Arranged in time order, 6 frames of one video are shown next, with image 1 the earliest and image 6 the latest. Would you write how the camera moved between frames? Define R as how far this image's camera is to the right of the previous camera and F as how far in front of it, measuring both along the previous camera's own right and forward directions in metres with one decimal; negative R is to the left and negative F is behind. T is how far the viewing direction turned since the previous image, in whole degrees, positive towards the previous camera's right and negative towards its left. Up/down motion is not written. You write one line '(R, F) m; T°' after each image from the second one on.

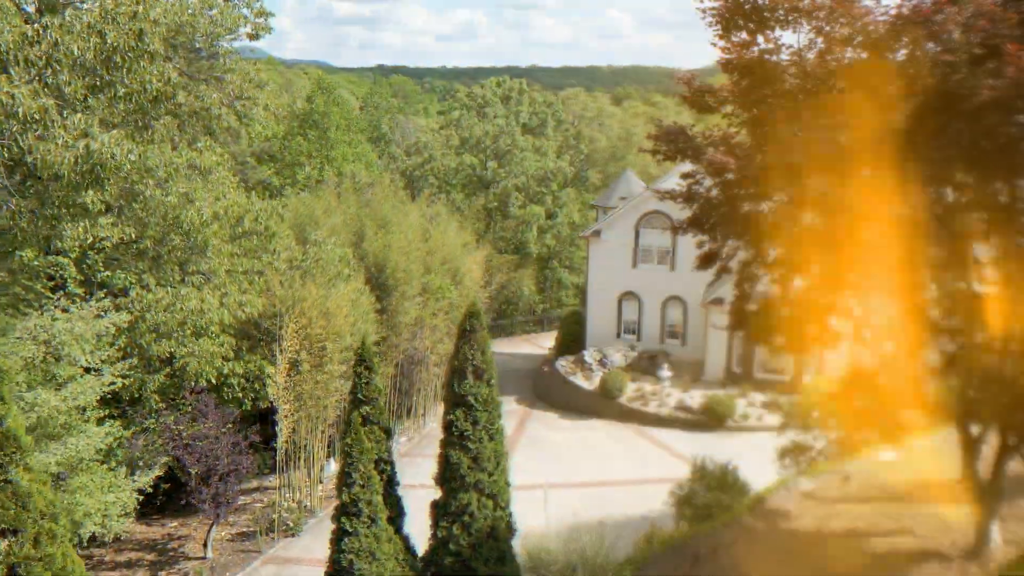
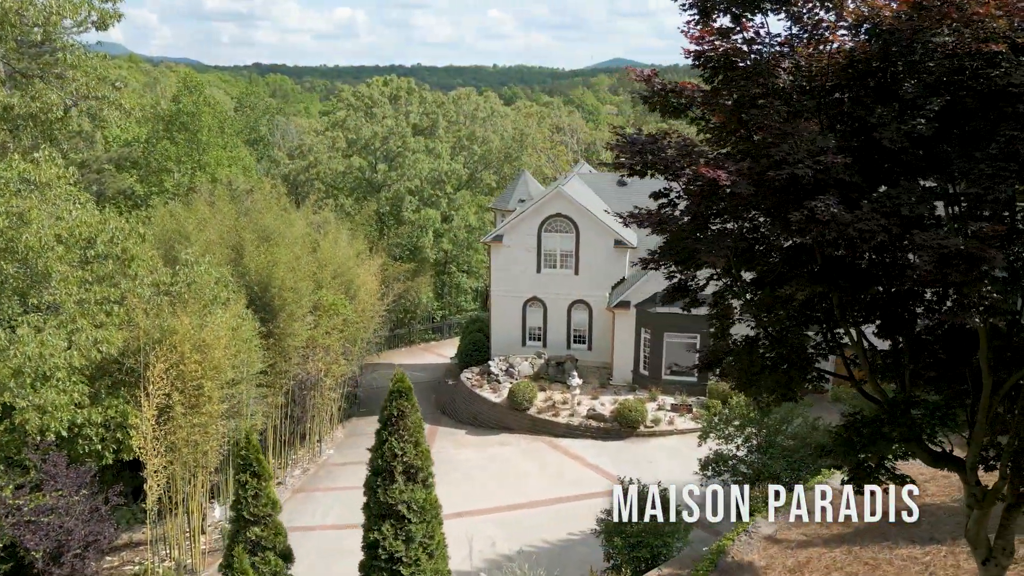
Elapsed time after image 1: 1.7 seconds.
(-0.2, +1.2) m; +8°
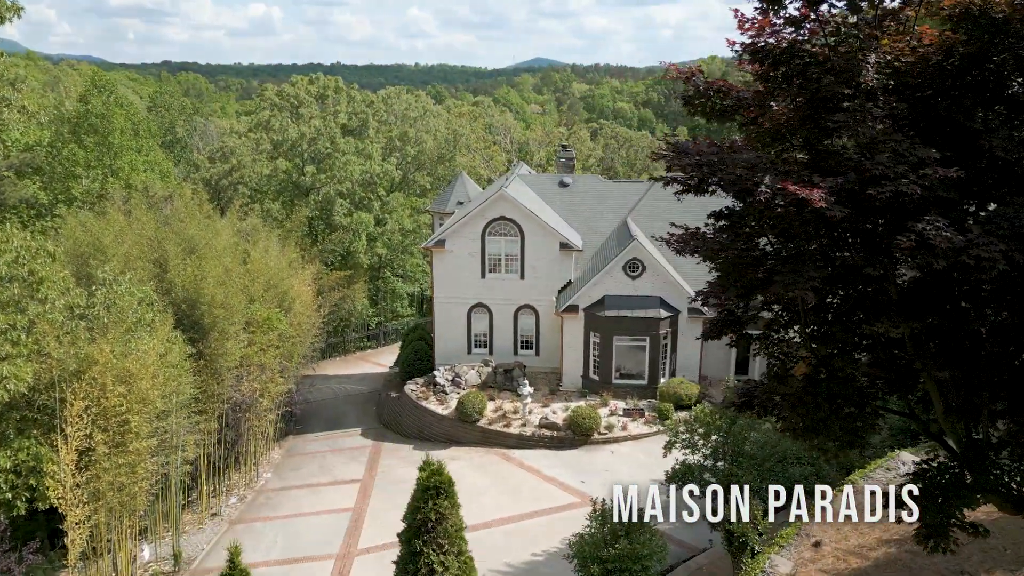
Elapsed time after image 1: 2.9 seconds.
(-0.5, +0.8) m; +6°
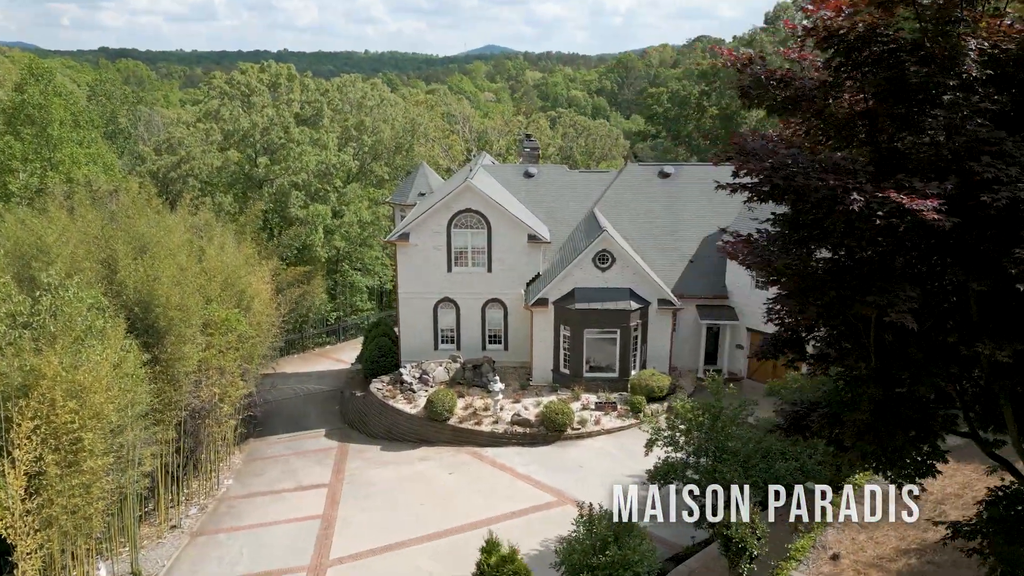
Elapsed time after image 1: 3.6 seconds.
(-0.4, +0.5) m; +4°
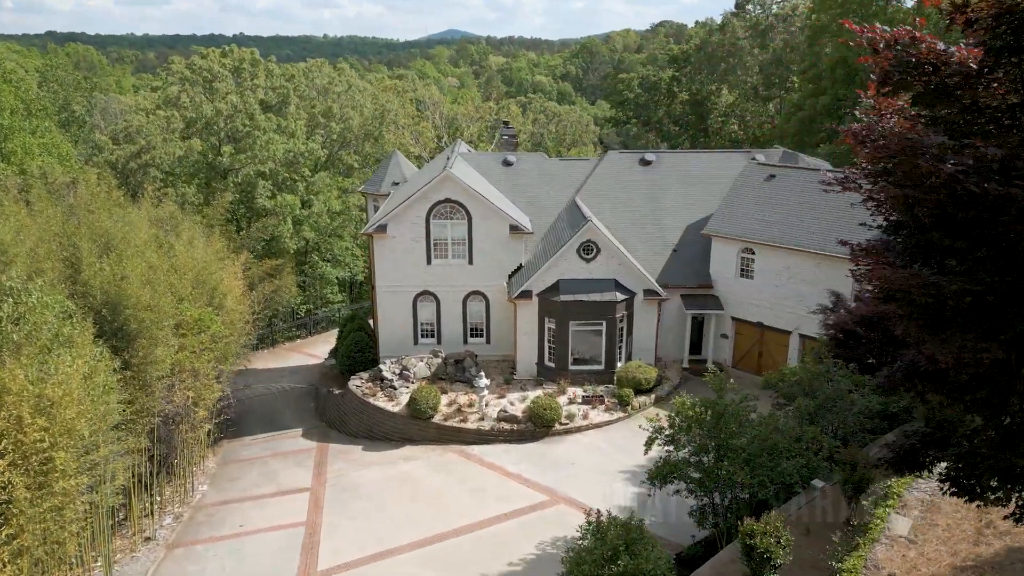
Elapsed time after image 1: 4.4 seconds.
(-0.5, +0.6) m; +3°
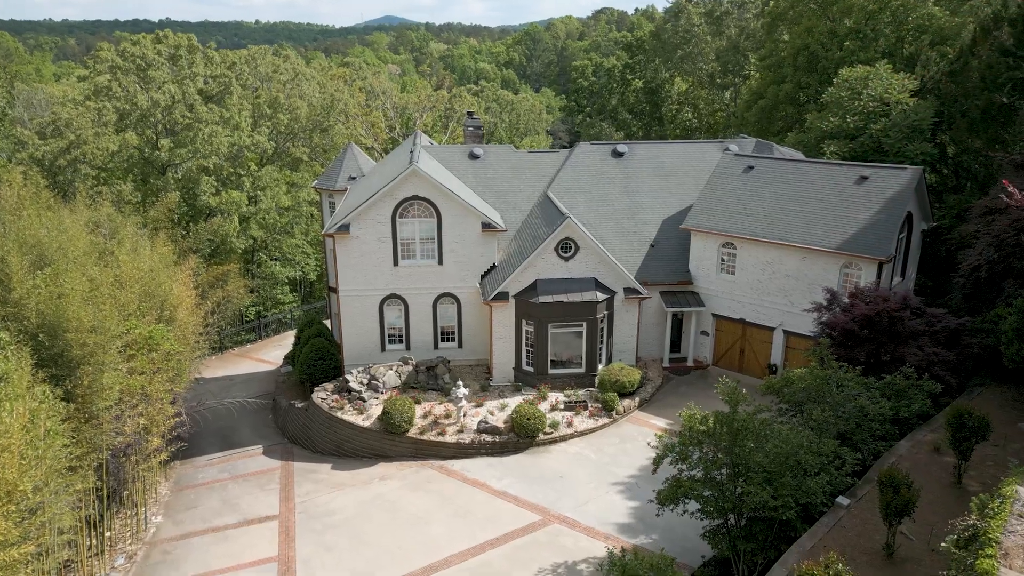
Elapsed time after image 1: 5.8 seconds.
(-0.9, +1.2) m; +4°
